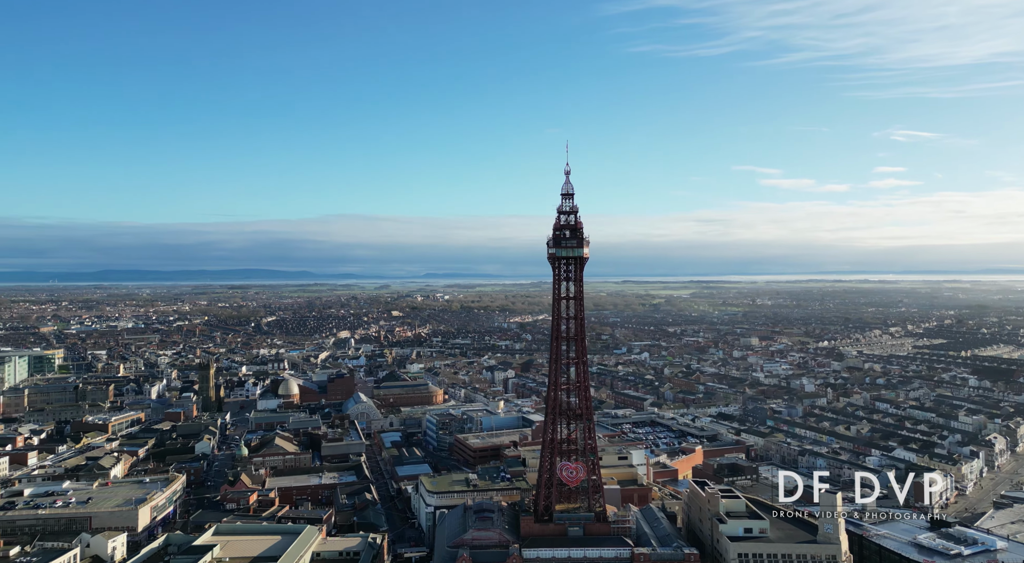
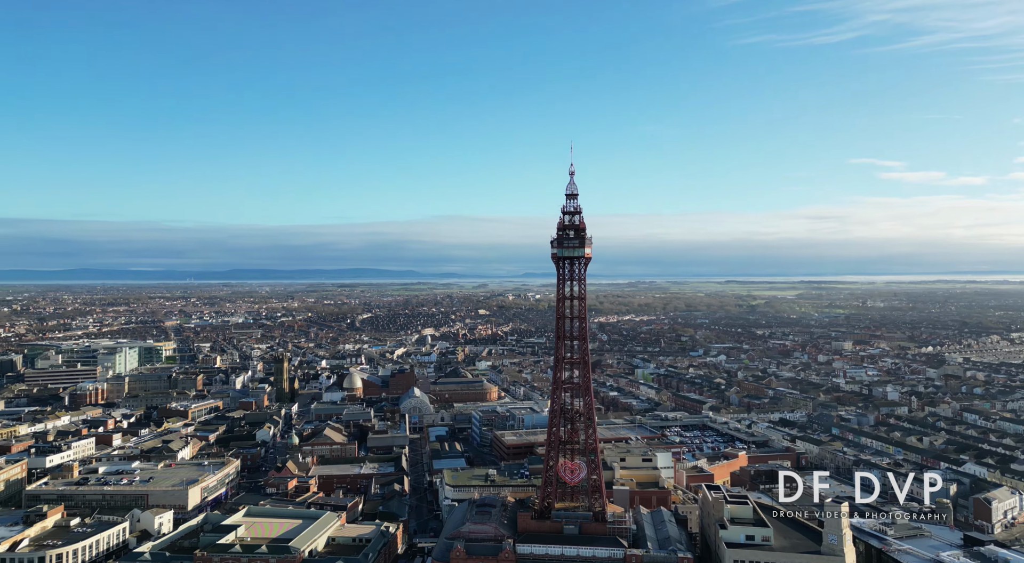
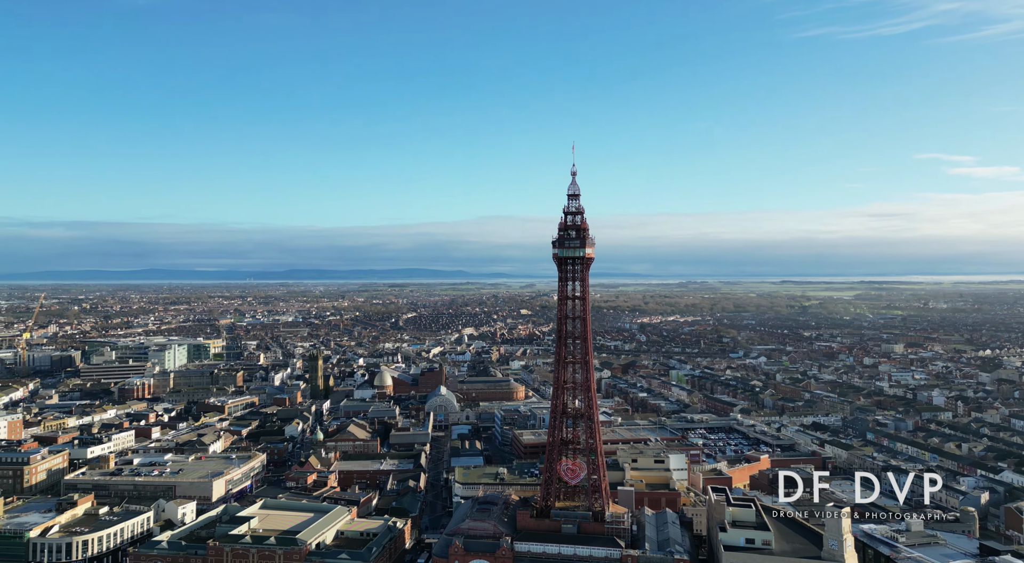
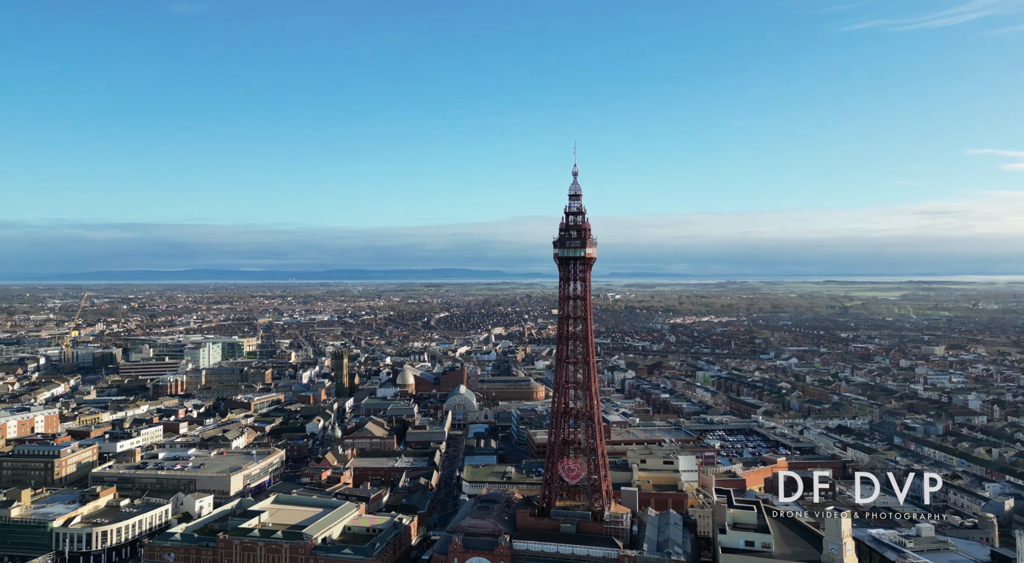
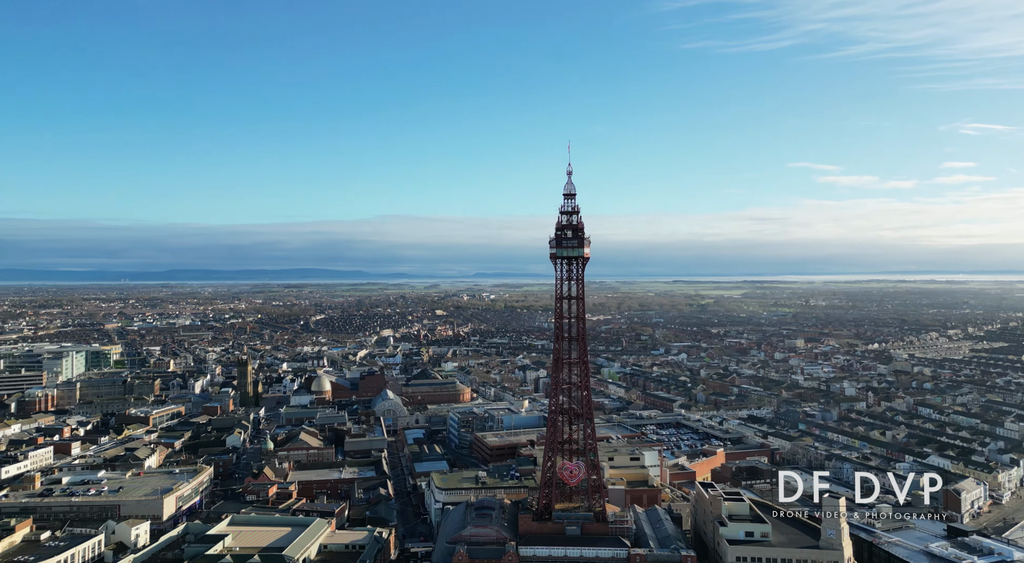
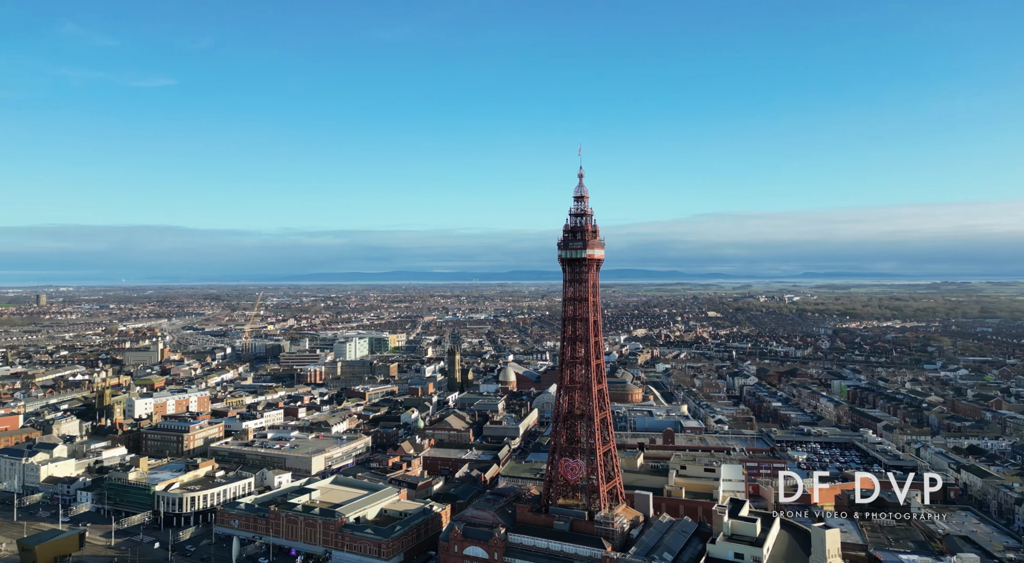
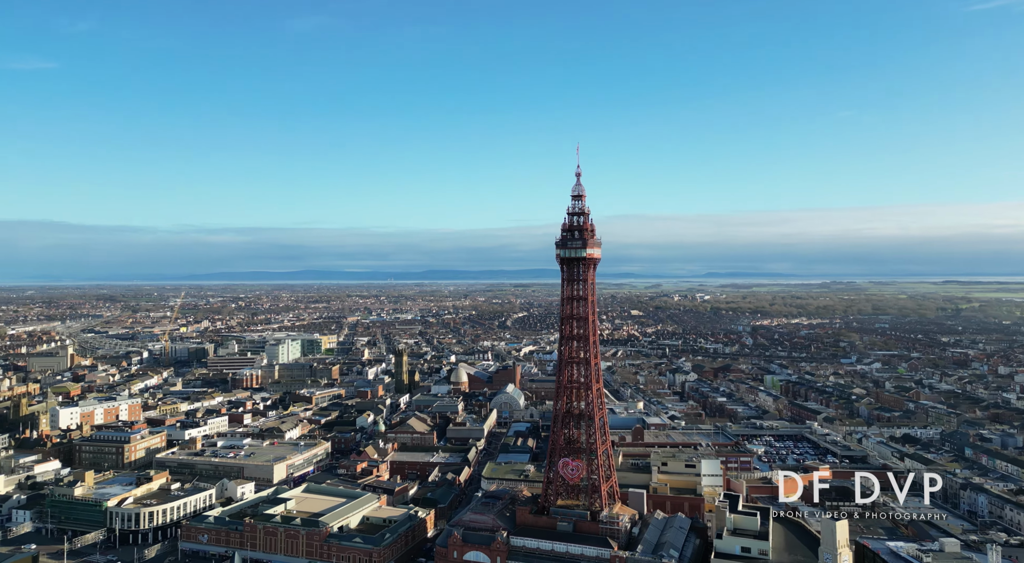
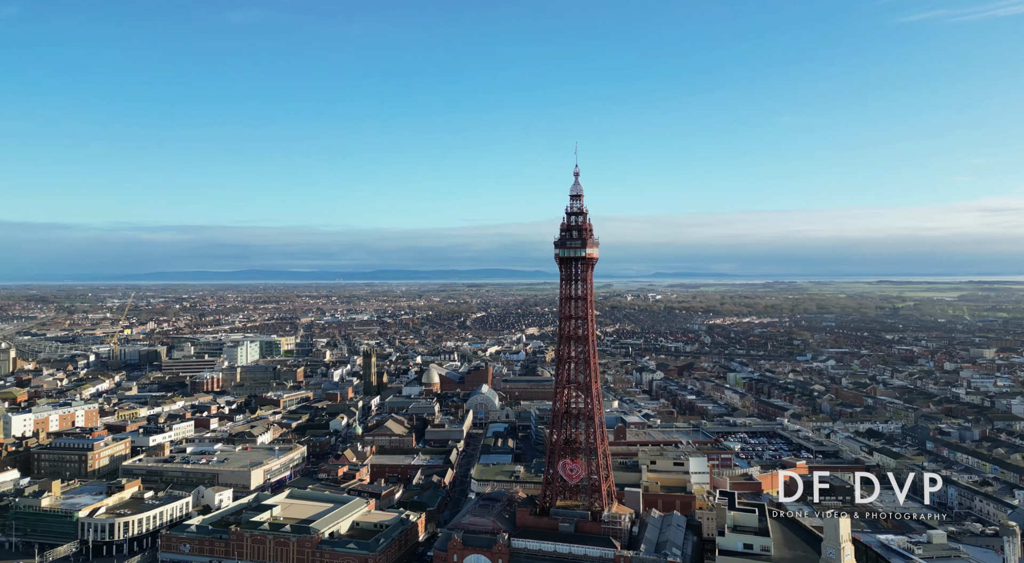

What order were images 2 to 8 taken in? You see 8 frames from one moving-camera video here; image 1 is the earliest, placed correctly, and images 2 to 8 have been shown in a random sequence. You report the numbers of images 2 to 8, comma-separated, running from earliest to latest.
5, 2, 3, 4, 8, 7, 6
